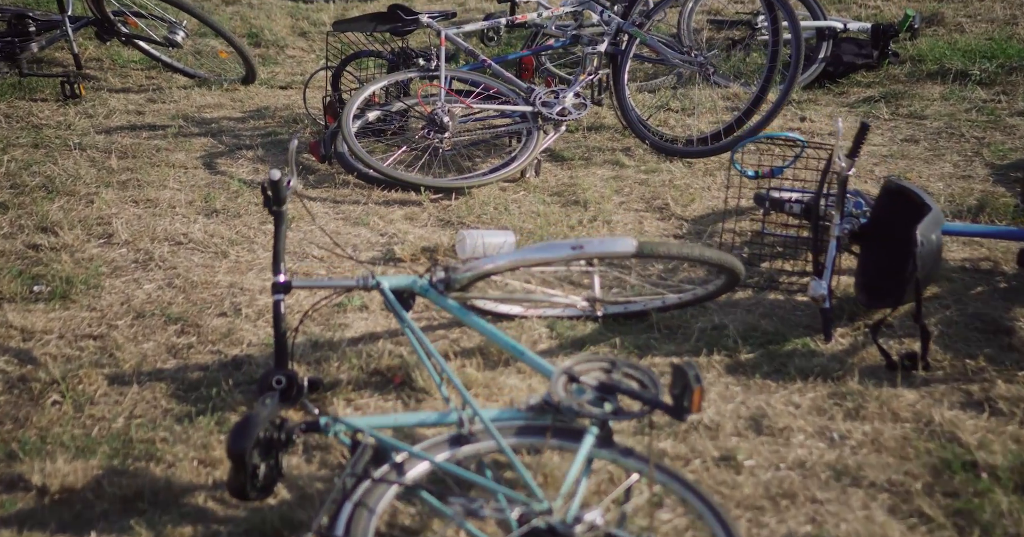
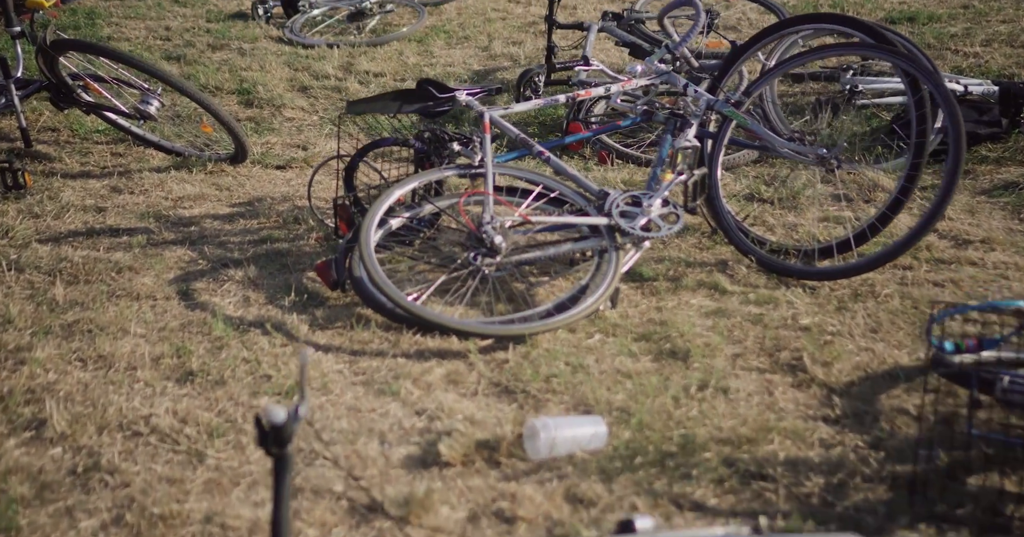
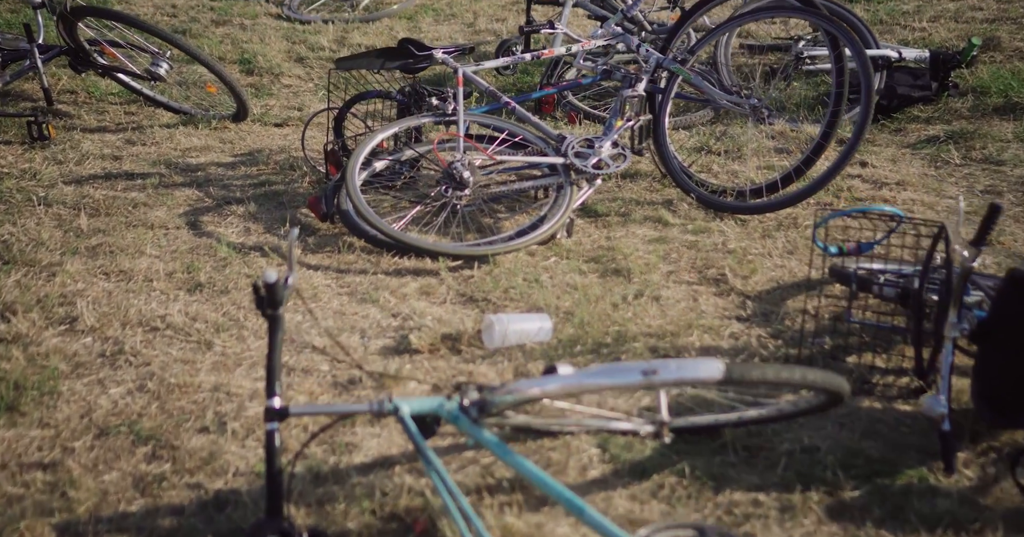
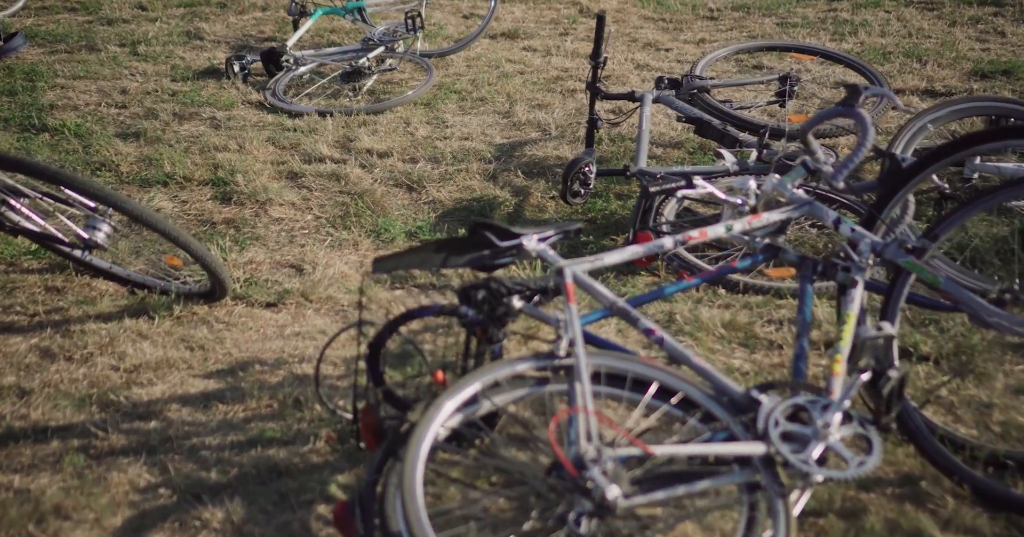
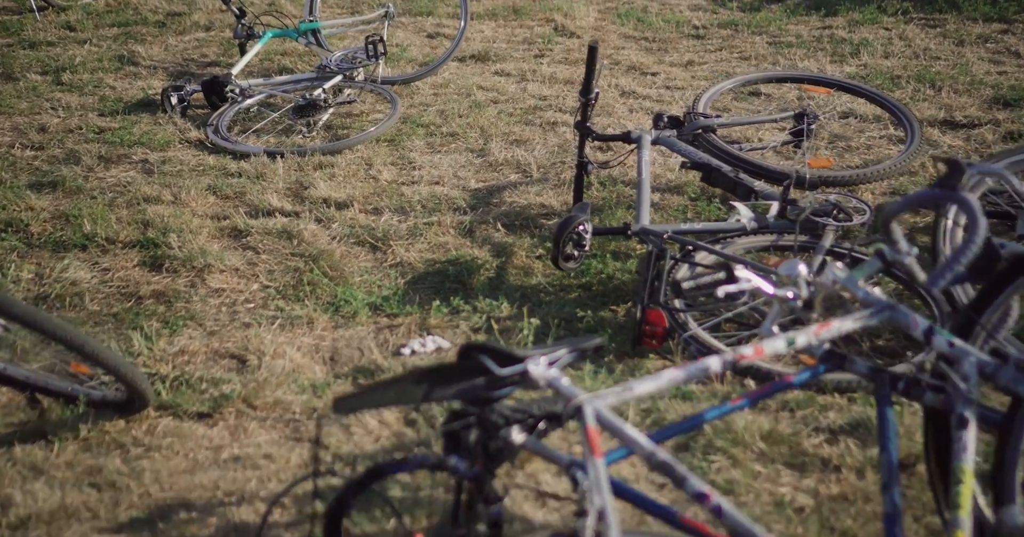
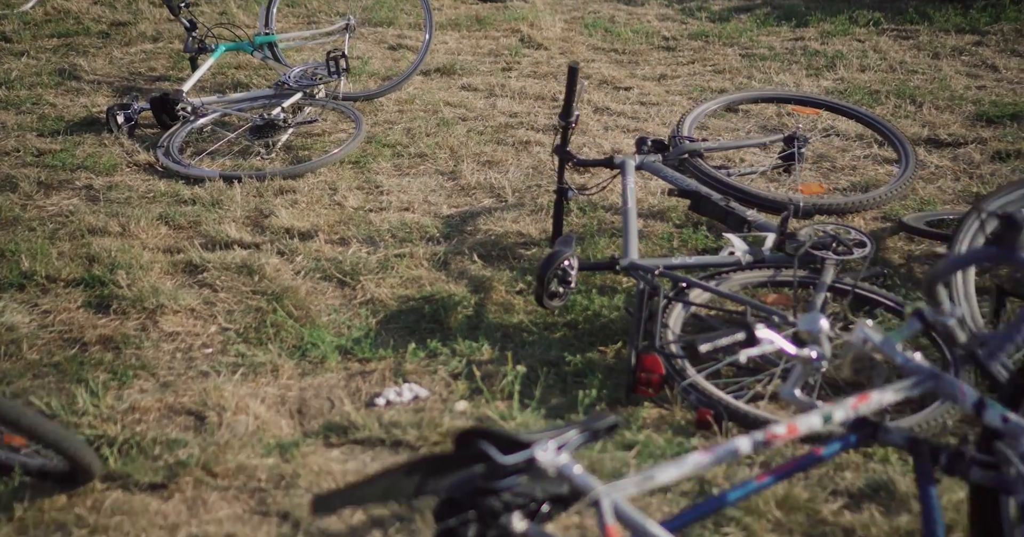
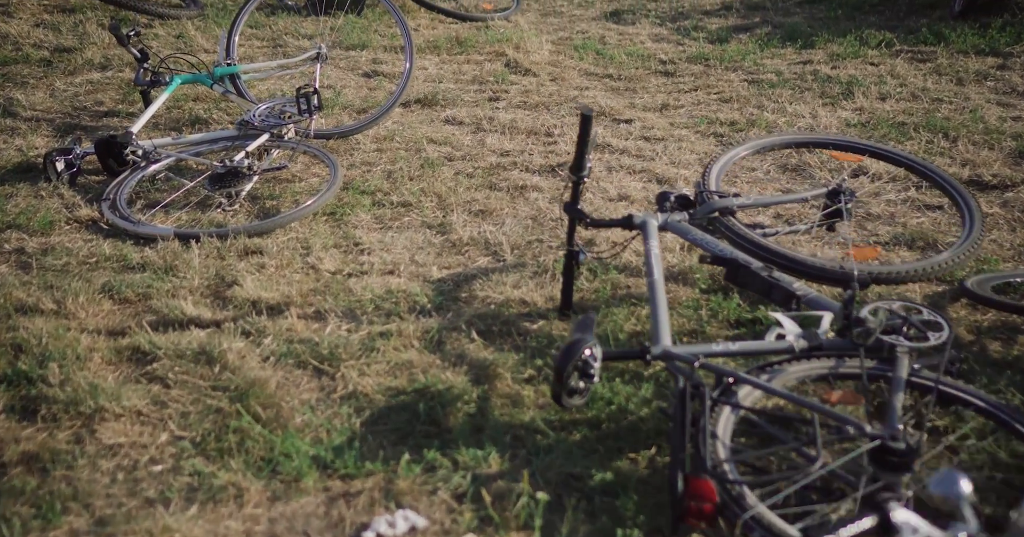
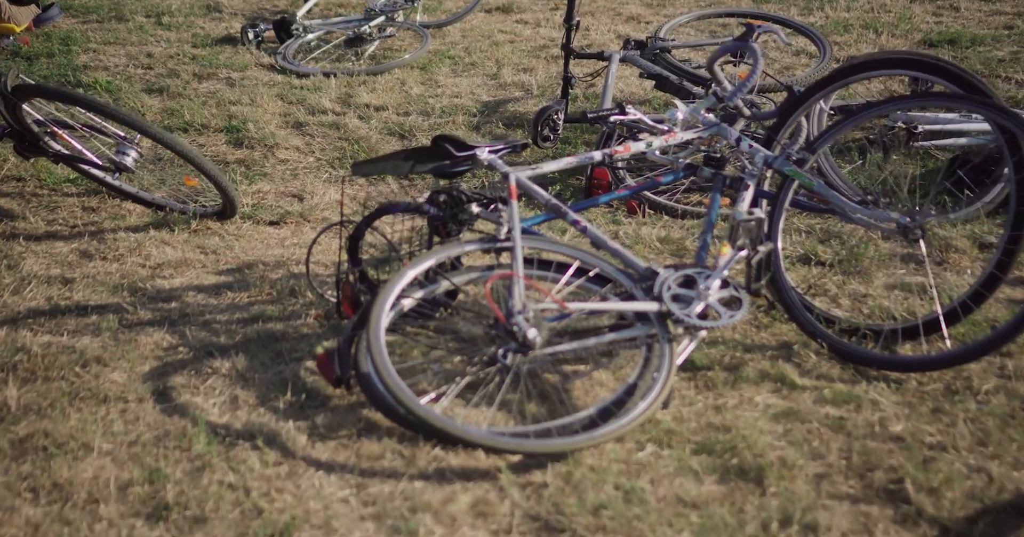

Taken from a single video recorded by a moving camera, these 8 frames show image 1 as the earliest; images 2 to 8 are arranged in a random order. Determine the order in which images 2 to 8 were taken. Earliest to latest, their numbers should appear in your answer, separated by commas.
3, 2, 8, 4, 5, 6, 7
